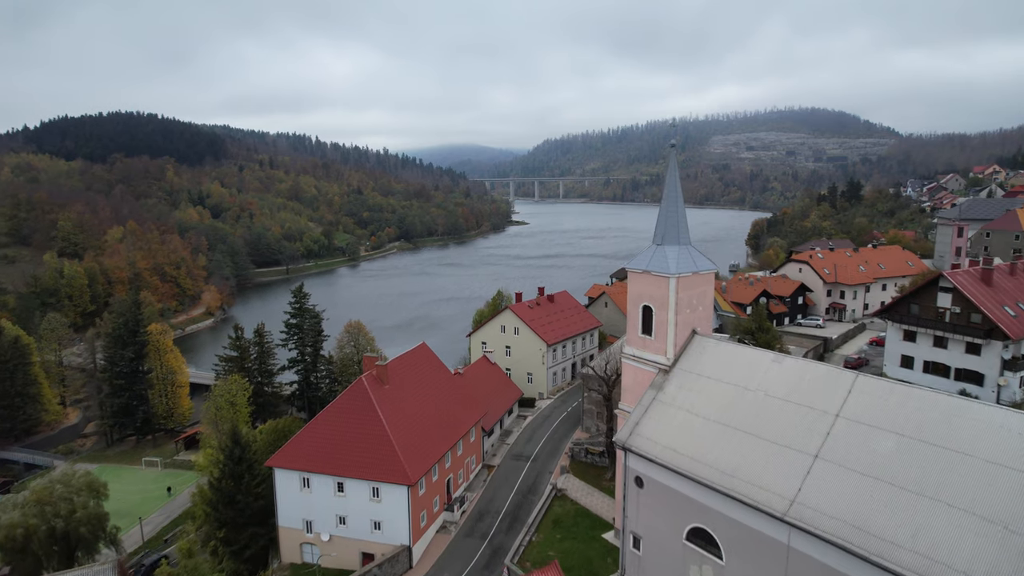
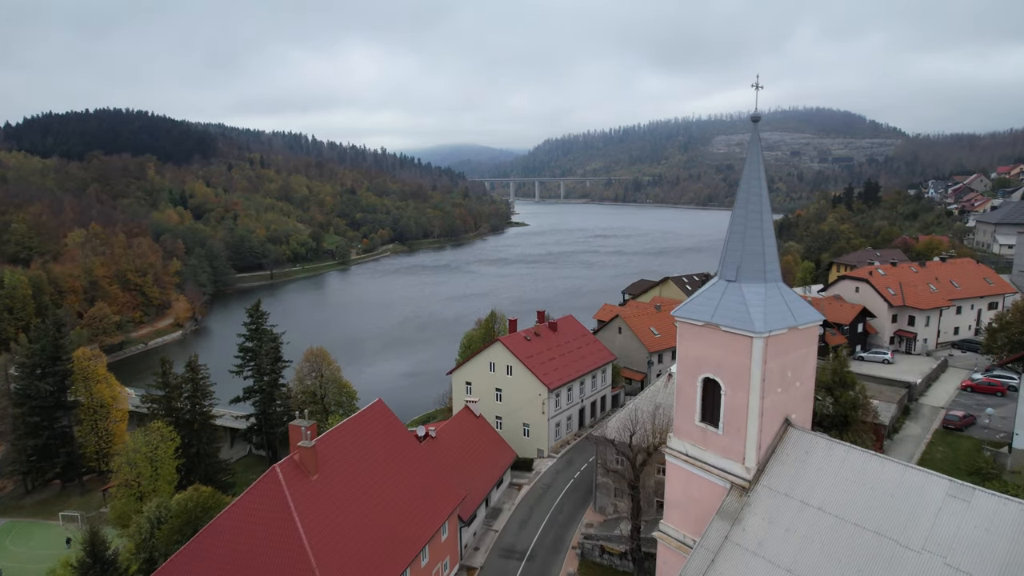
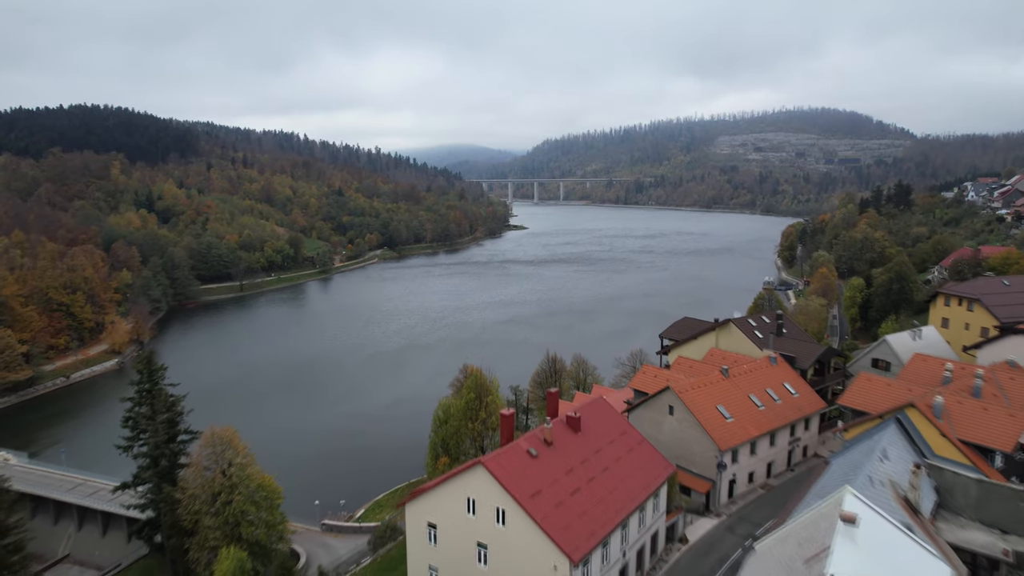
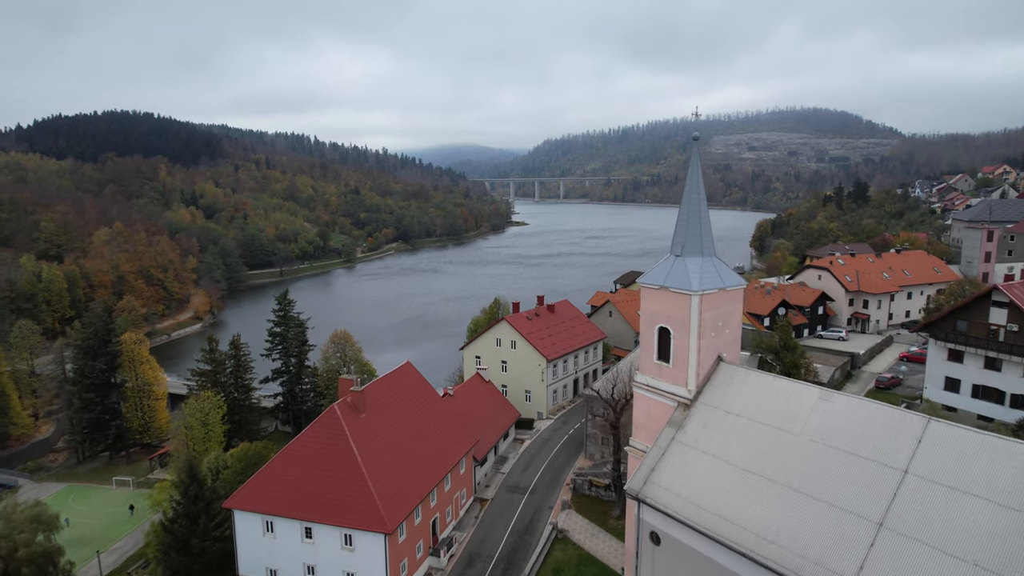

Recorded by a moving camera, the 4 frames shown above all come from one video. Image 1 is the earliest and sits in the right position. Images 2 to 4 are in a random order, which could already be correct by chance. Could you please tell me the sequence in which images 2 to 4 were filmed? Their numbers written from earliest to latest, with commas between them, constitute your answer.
4, 2, 3
